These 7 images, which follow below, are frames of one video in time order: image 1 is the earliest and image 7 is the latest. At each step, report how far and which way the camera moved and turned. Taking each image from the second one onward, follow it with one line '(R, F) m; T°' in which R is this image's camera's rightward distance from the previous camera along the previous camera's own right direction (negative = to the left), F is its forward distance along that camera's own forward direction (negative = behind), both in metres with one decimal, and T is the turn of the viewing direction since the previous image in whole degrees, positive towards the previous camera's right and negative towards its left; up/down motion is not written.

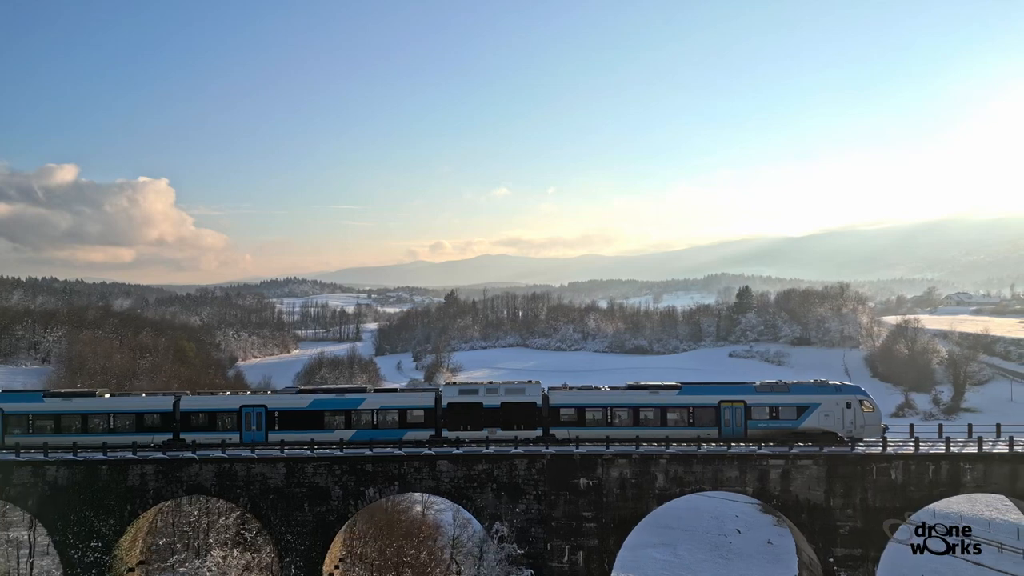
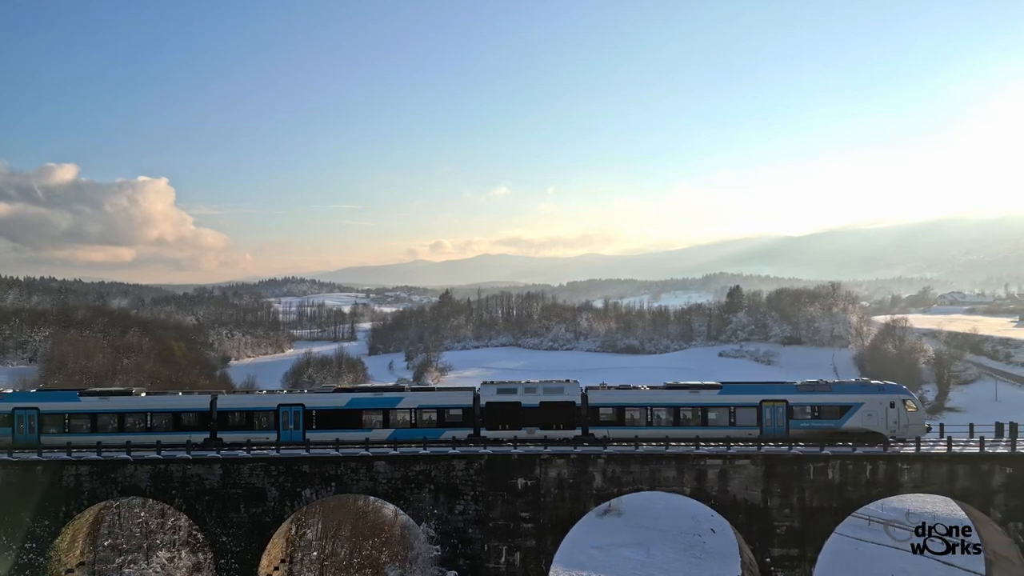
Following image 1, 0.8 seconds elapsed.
(+1.1, 0.0) m; 0°
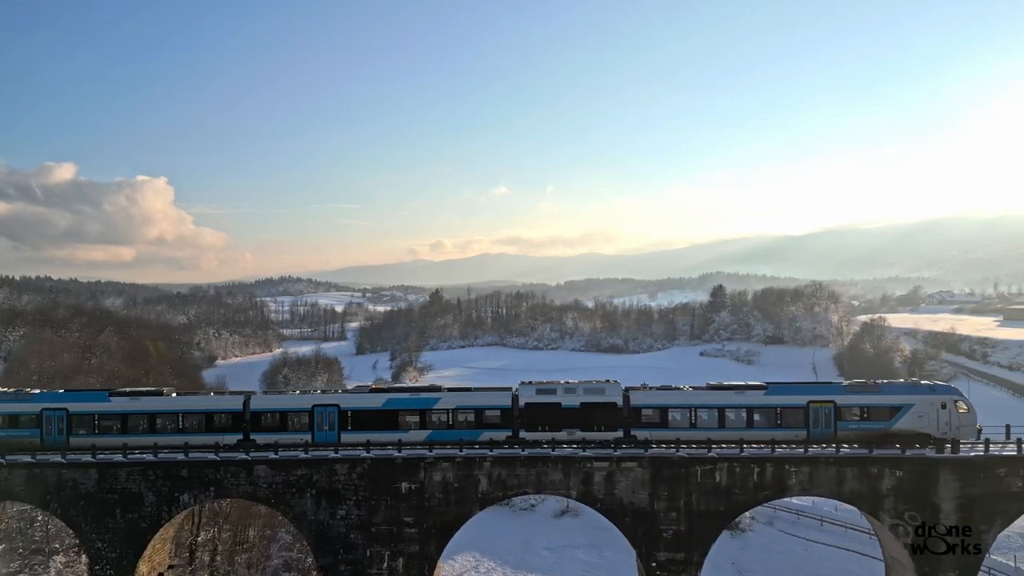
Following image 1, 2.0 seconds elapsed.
(+1.9, +0.2) m; 0°
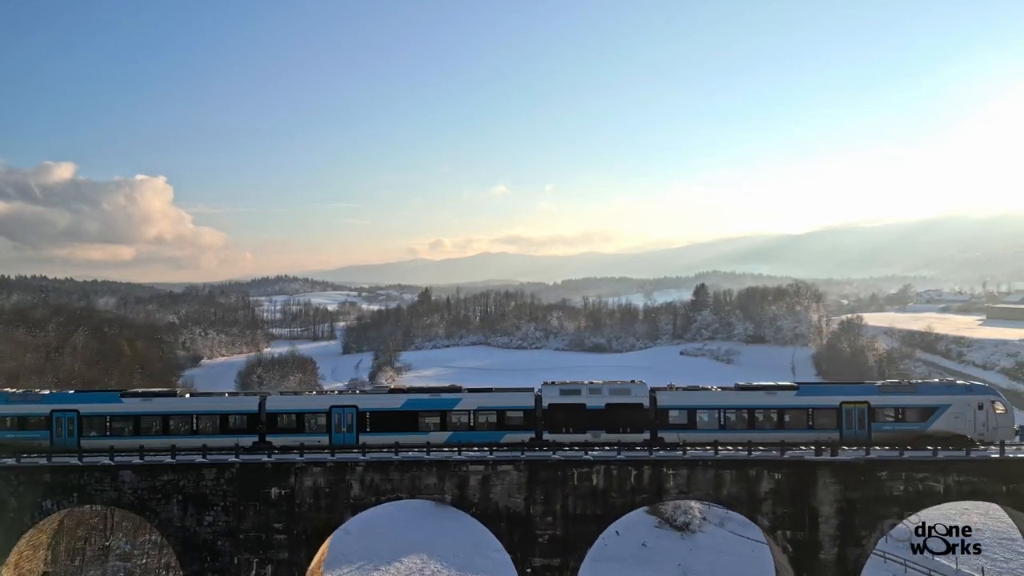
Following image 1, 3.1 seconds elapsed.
(+2.1, +0.2) m; 0°
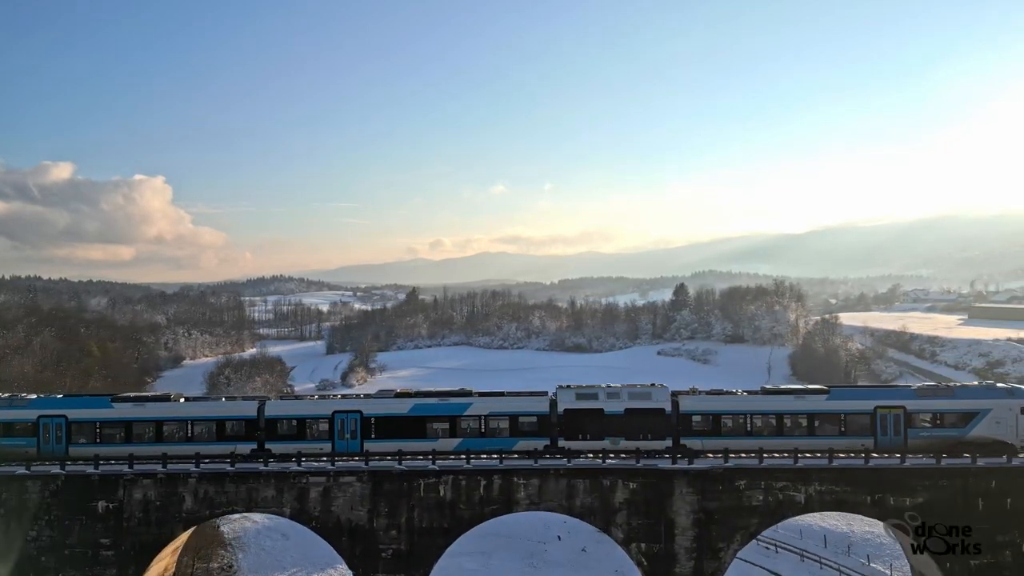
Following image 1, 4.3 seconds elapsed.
(+2.5, +0.5) m; 0°
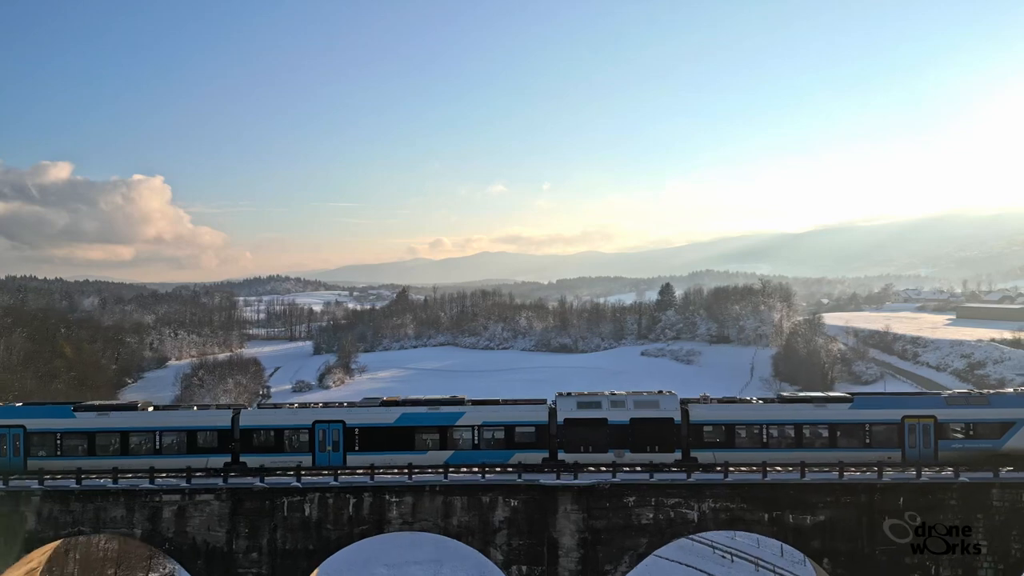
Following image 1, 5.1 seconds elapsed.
(+1.9, +0.8) m; 0°
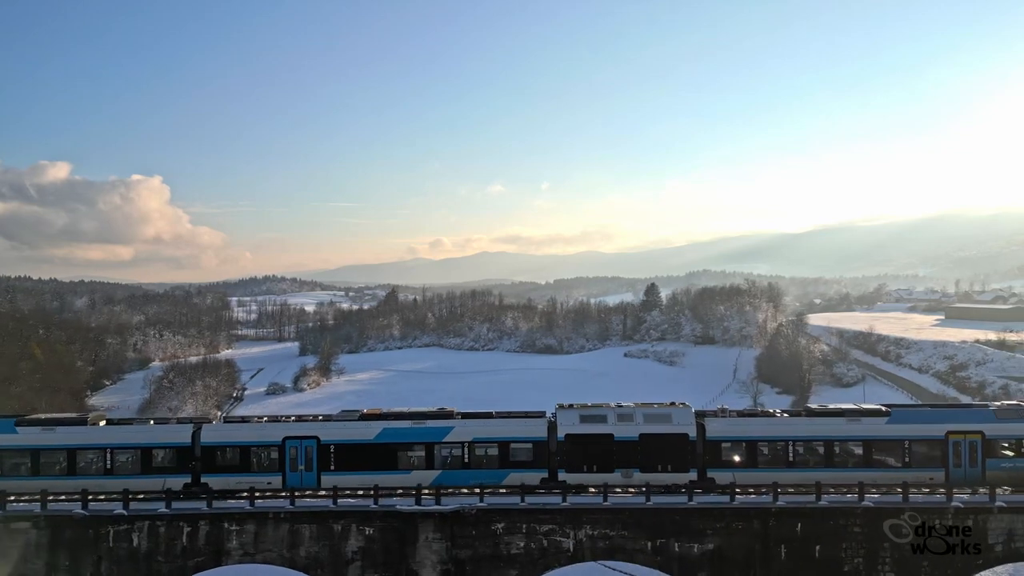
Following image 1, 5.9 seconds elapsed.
(+1.9, +1.0) m; 0°
